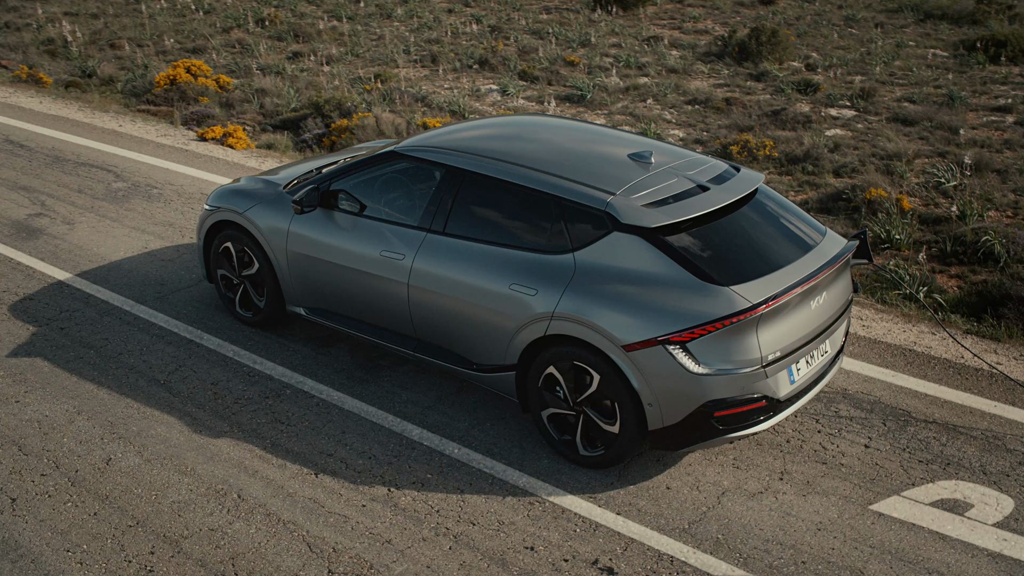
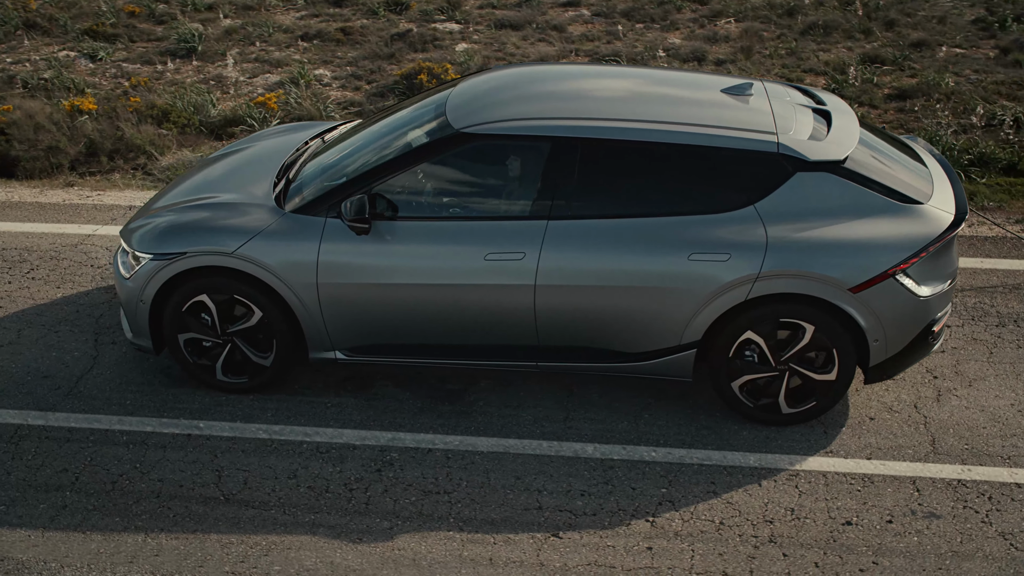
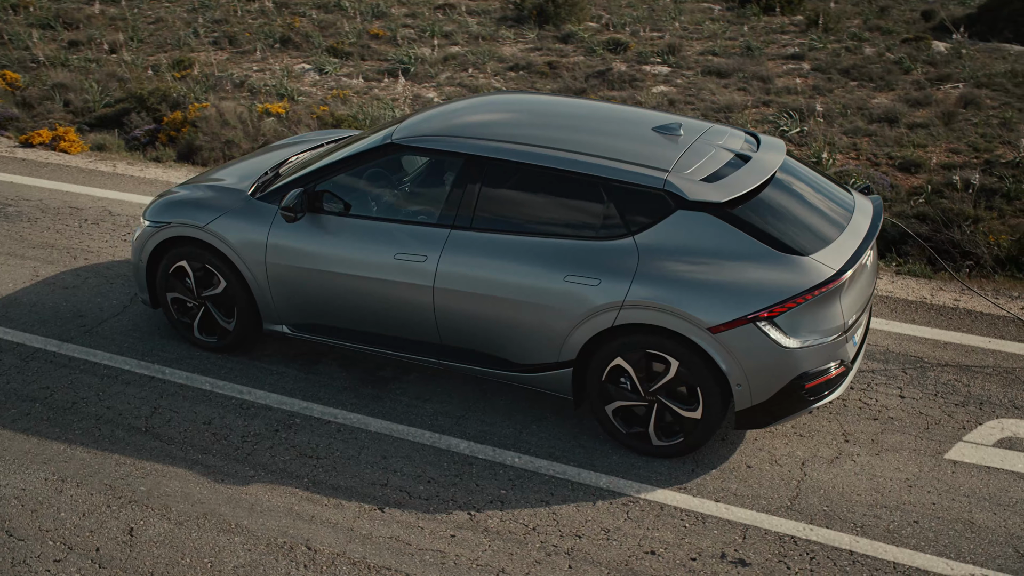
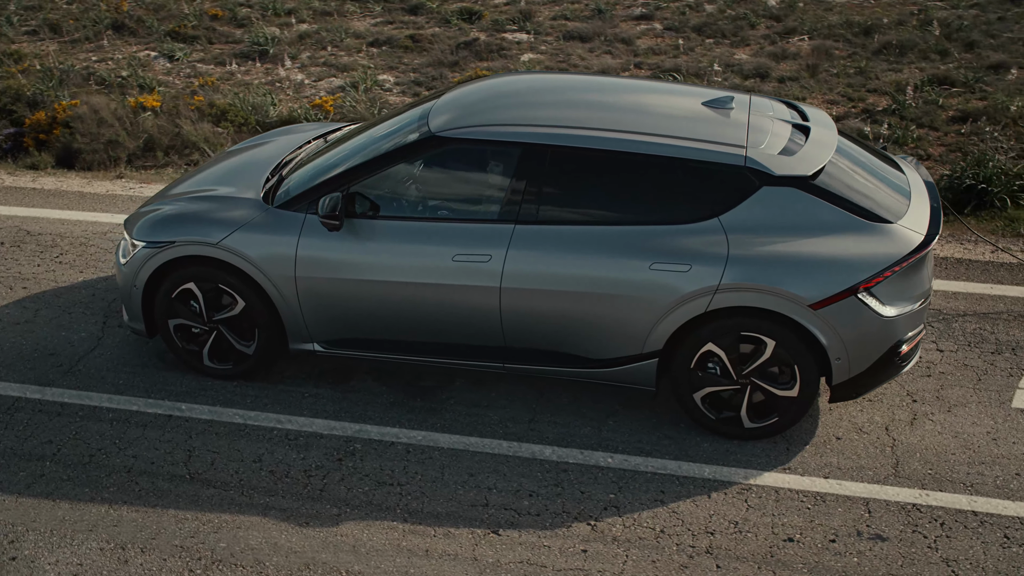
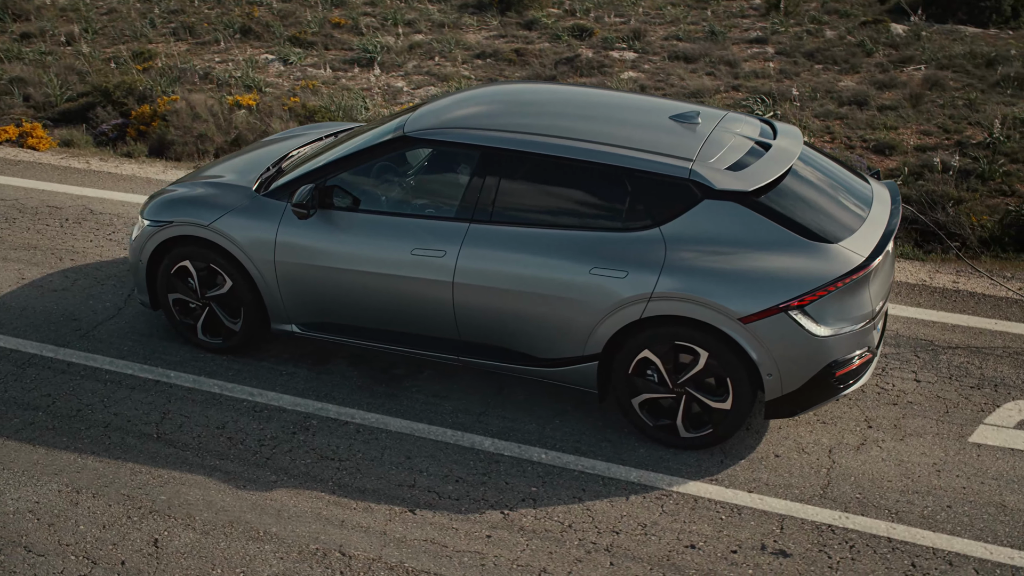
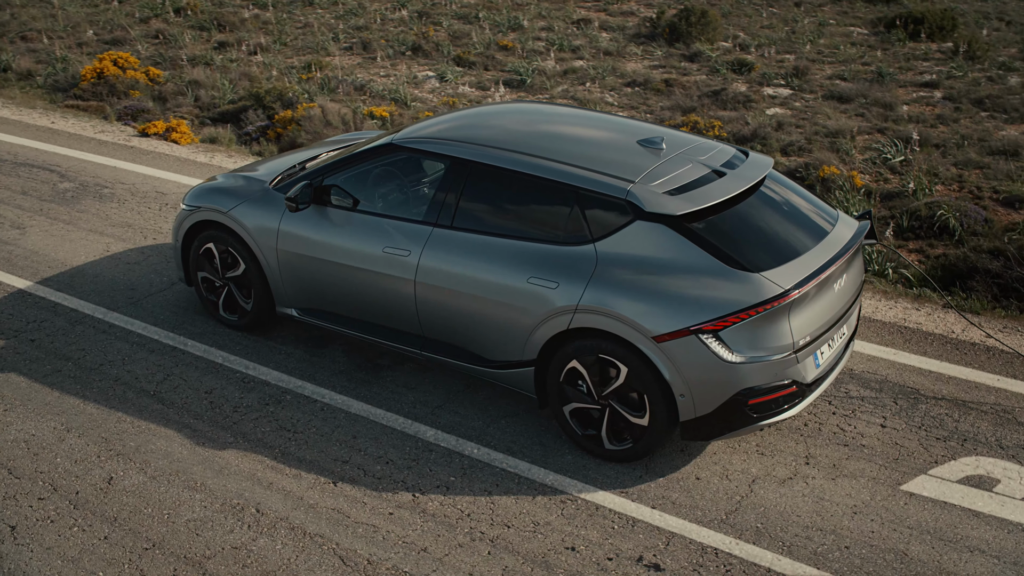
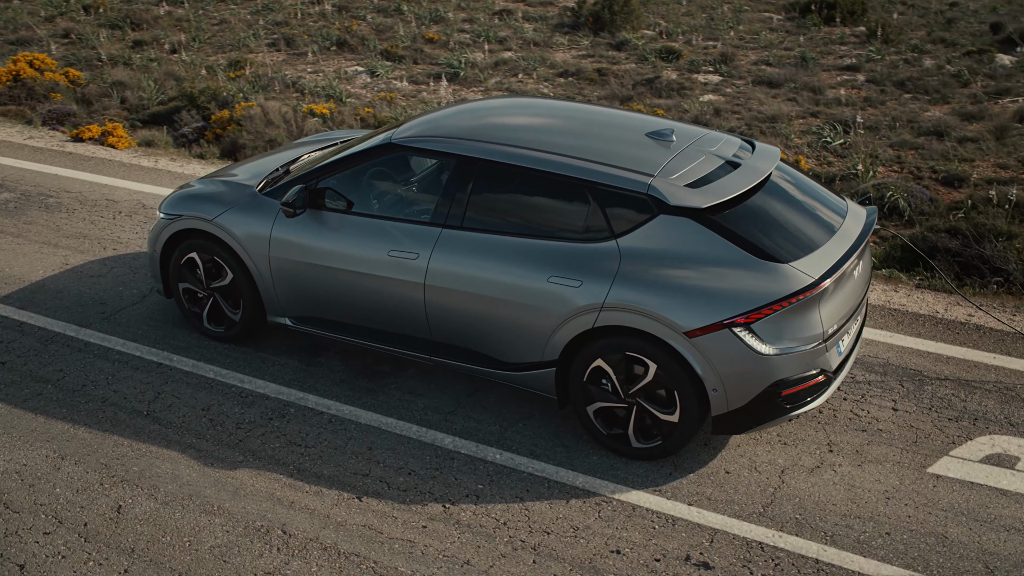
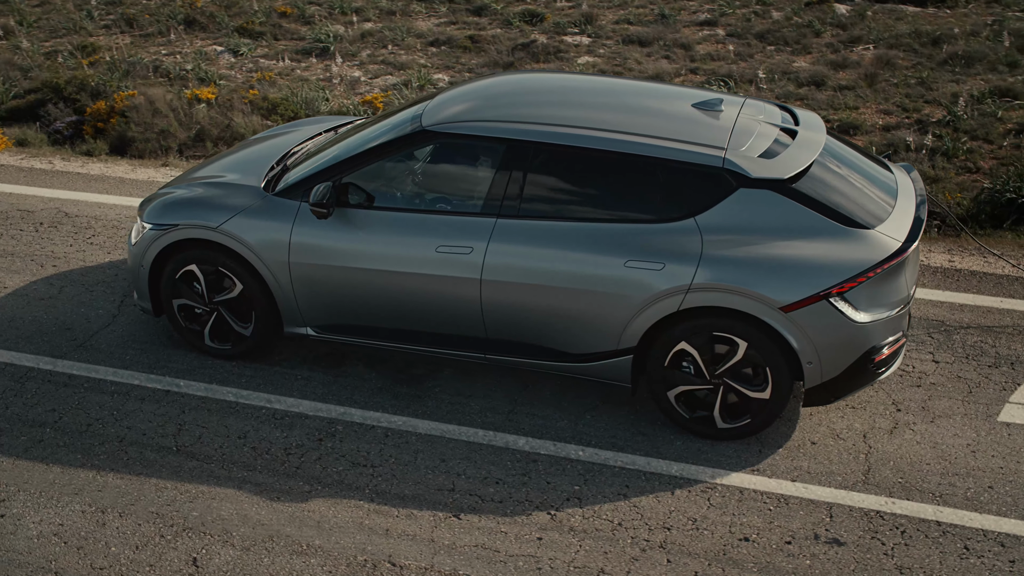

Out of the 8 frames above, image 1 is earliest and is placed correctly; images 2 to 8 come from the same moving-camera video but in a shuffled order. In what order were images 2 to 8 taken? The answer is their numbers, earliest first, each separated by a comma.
6, 7, 3, 5, 8, 4, 2
